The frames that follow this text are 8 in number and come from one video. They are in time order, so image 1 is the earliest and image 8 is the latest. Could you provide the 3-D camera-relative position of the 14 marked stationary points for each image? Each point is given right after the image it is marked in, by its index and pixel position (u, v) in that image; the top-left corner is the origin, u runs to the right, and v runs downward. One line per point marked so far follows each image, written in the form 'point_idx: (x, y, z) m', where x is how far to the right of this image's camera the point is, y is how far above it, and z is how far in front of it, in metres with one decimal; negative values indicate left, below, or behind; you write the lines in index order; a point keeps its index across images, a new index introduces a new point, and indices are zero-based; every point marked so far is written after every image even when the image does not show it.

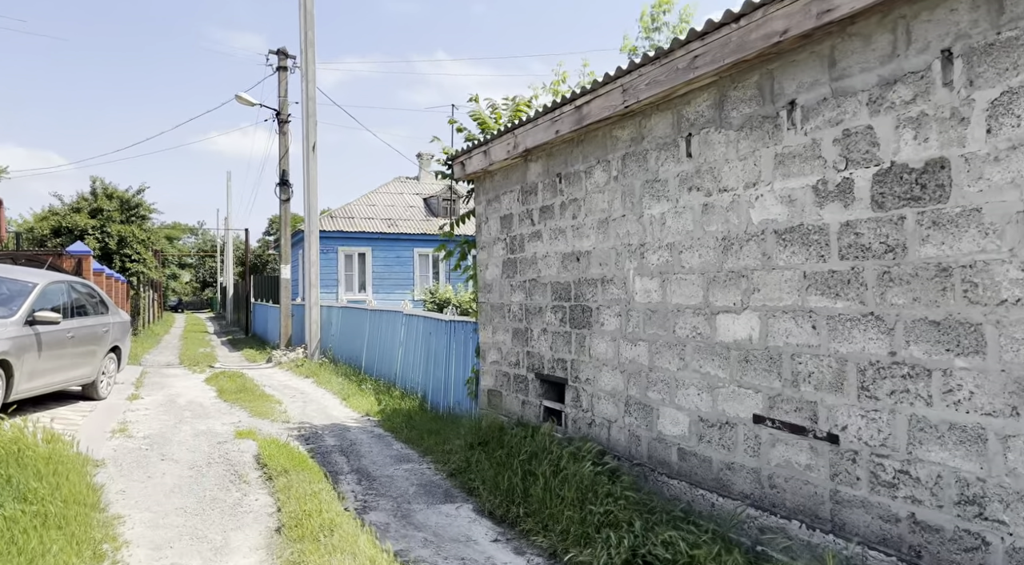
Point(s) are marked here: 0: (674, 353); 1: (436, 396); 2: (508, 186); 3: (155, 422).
0: (+1.0, -0.4, +4.9) m
1: (-0.9, -1.4, +9.6) m
2: (0.0, +0.9, +7.3) m
3: (-3.8, -1.5, +8.8) m
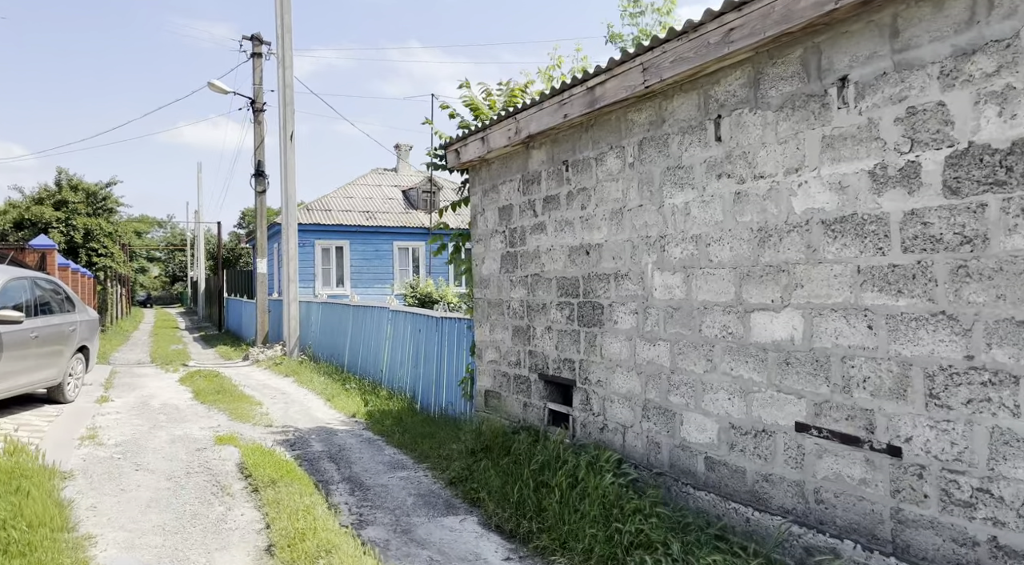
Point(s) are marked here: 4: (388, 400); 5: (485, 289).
0: (+1.0, -0.4, +4.5) m
1: (-1.0, -1.3, +9.2) m
2: (0.0, +0.9, +6.9) m
3: (-3.9, -1.5, +8.3) m
4: (-1.5, -1.4, +9.7) m
5: (-0.2, -0.1, +7.5) m
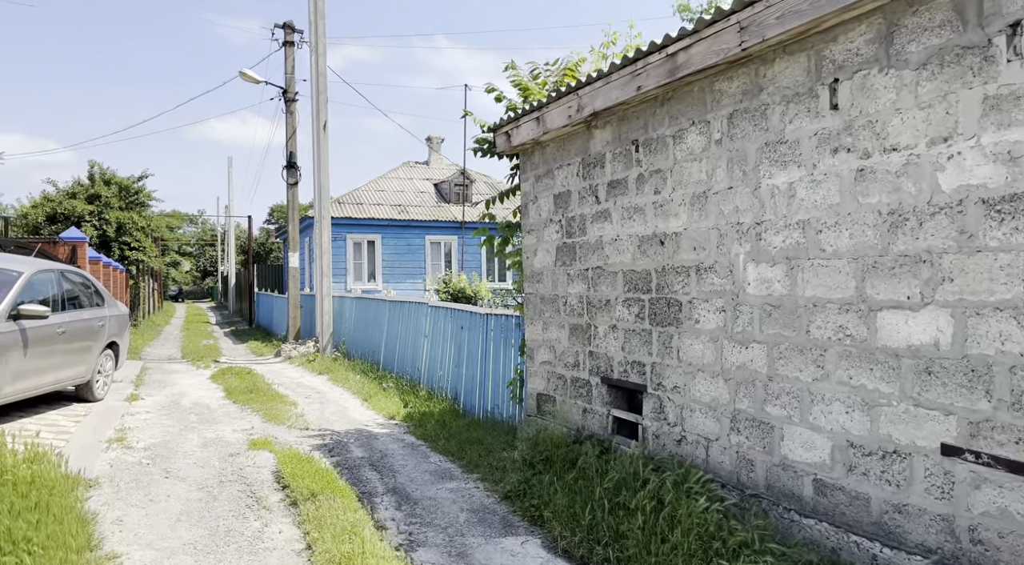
0: (+1.4, -0.4, +3.9) m
1: (-0.4, -1.2, +8.7) m
2: (+0.4, +1.0, +6.3) m
3: (-3.4, -1.4, +7.9) m
4: (-0.9, -1.3, +9.2) m
5: (+0.2, 0.0, +6.9) m
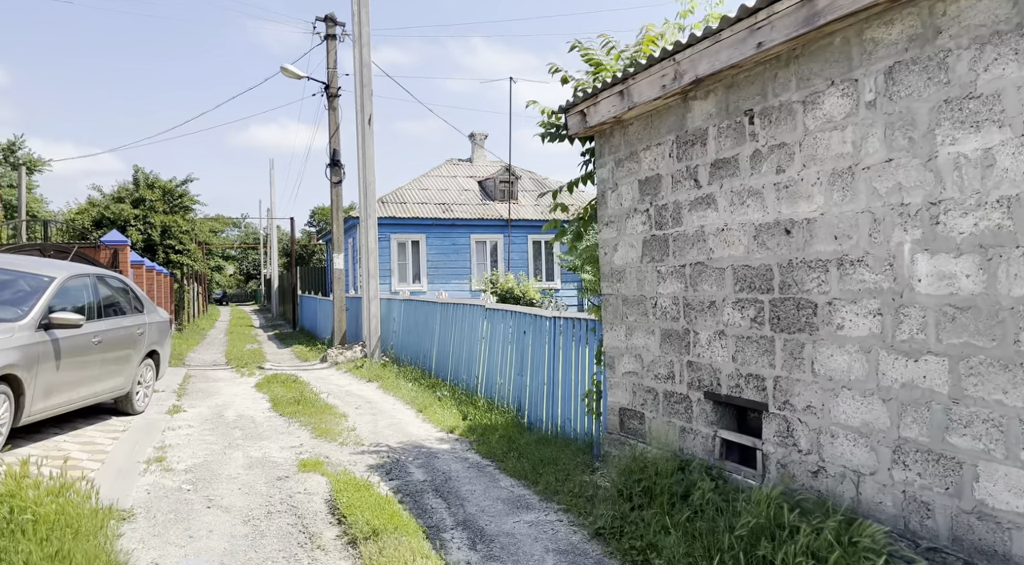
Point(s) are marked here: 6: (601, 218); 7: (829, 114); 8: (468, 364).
0: (+1.8, -0.3, +3.0) m
1: (+0.2, -1.2, +7.8) m
2: (+0.9, +1.0, +5.5) m
3: (-2.7, -1.4, +7.2) m
4: (-0.2, -1.3, +8.4) m
5: (+0.8, 0.0, +6.1) m
6: (+0.7, +0.5, +6.3) m
7: (+1.5, +0.8, +3.9) m
8: (-0.5, -1.0, +9.8) m
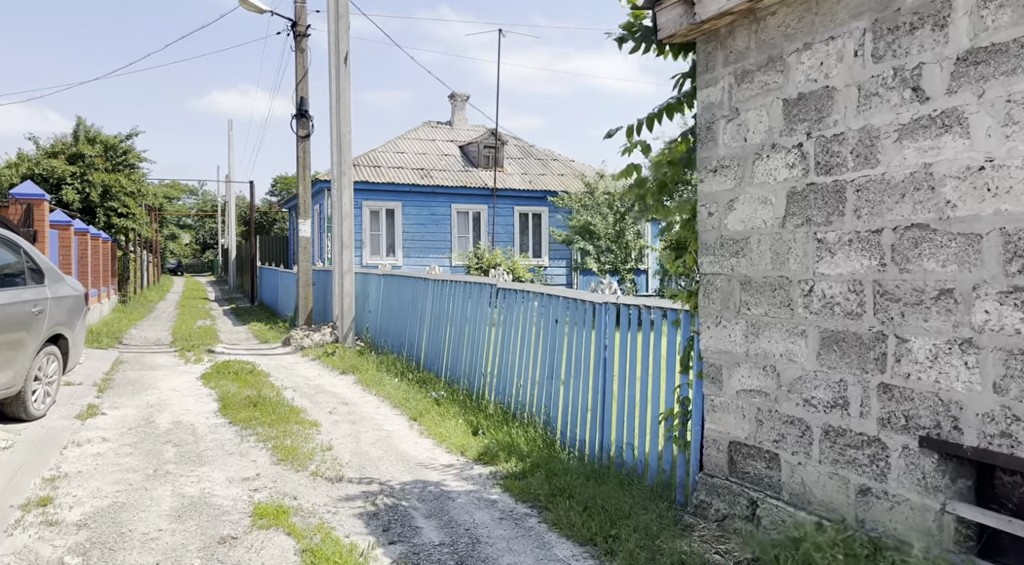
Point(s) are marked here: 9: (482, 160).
0: (+2.3, -0.3, +1.1) m
1: (+0.4, -1.0, +5.9) m
2: (+1.3, +1.1, +3.5) m
3: (-2.5, -1.2, +5.1) m
4: (0.0, -1.1, +6.4) m
5: (+1.1, +0.1, +4.1) m
6: (+1.0, +0.6, +4.3) m
7: (+1.9, +0.8, +1.9) m
8: (-0.4, -0.7, +7.8) m
9: (-0.7, +3.0, +20.1) m
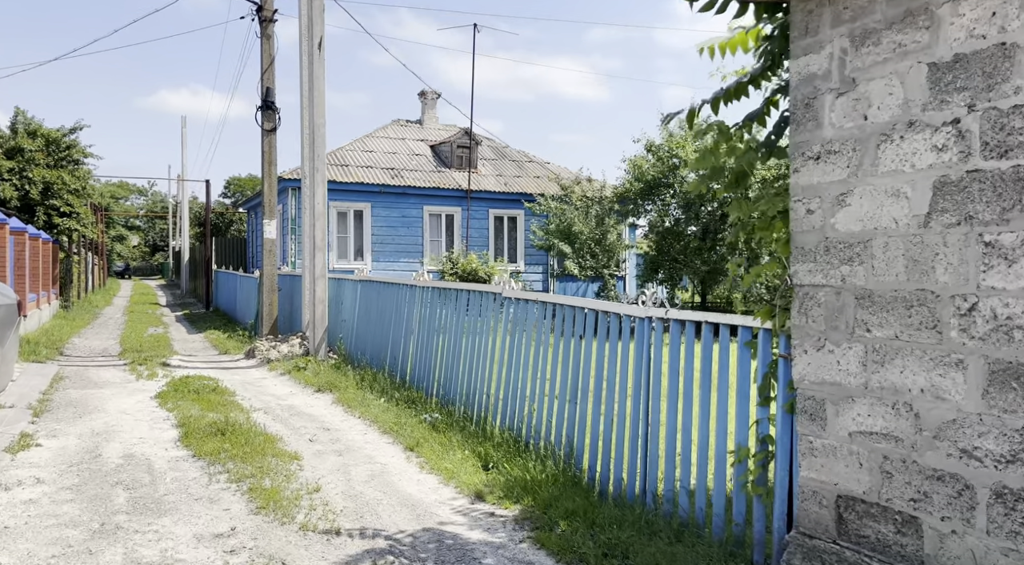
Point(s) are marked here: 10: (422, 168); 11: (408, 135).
0: (+2.7, -0.4, +0.3) m
1: (+0.6, -1.1, +5.0) m
2: (+1.6, +1.0, +2.7) m
3: (-2.3, -1.2, +4.1) m
4: (+0.1, -1.2, +5.5) m
5: (+1.4, +0.1, +3.3) m
6: (+1.2, +0.6, +3.5) m
7: (+2.3, +0.8, +1.1) m
8: (-0.4, -0.8, +6.9) m
9: (-1.3, +2.8, +19.2) m
10: (-2.0, +2.6, +18.5) m
11: (-2.5, +3.6, +20.2) m
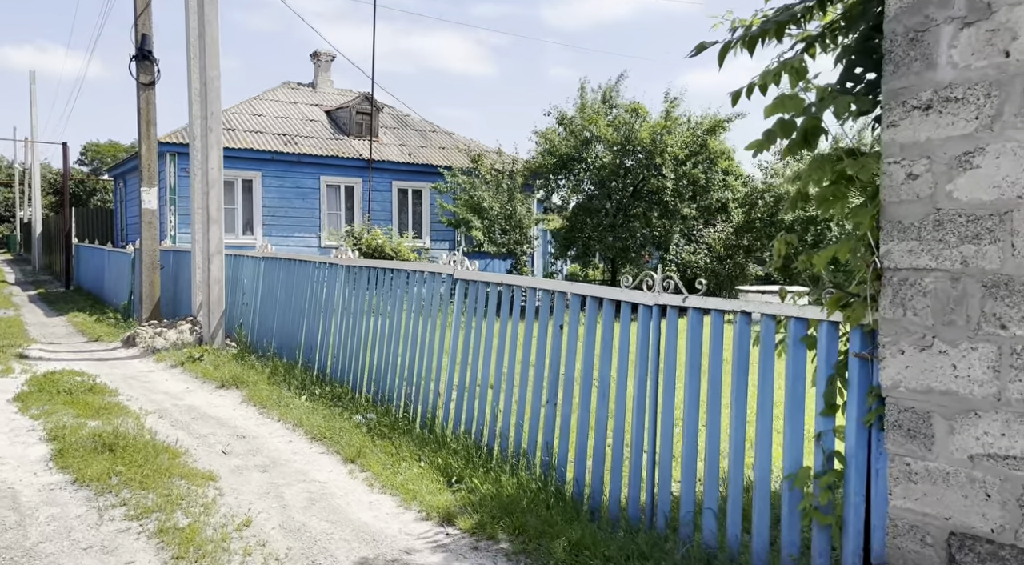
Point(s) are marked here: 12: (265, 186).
0: (+3.2, -0.4, -0.1) m
1: (+0.5, -1.0, +4.2) m
2: (+1.8, +1.1, +2.0) m
3: (-2.3, -1.2, +2.9) m
4: (-0.1, -1.1, +4.6) m
5: (+1.5, +0.1, +2.6) m
6: (+1.3, +0.6, +2.8) m
7: (+2.7, +0.8, +0.6) m
8: (-0.7, -0.6, +6.0) m
9: (-3.4, +3.4, +17.9) m
10: (-4.0, +3.1, +17.1) m
11: (-4.8, +4.1, +18.7) m
12: (-4.7, +1.8, +15.8) m
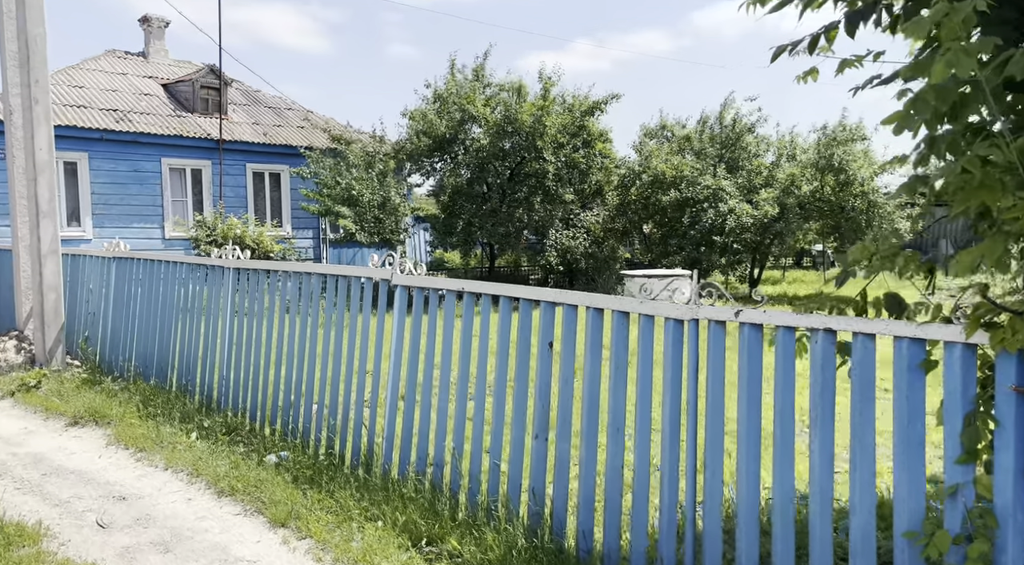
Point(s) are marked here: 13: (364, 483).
0: (+4.0, -0.4, -0.3) m
1: (+0.5, -1.0, +3.4) m
2: (+2.1, +1.0, +1.4) m
3: (-2.0, -1.3, +1.6) m
4: (-0.2, -1.1, +3.7) m
5: (+1.7, +0.1, +2.0) m
6: (+1.5, +0.6, +2.1) m
7: (+3.3, +0.7, +0.2) m
8: (-1.1, -0.7, +4.9) m
9: (-6.1, +3.5, +15.9) m
10: (-6.5, +3.1, +15.1) m
11: (-7.6, +4.2, +16.5) m
12: (-6.9, +1.9, +13.7) m
13: (-0.7, -1.0, +4.2) m
